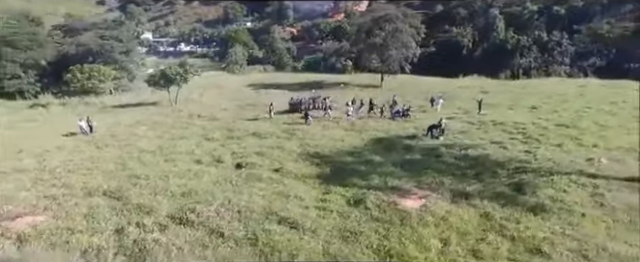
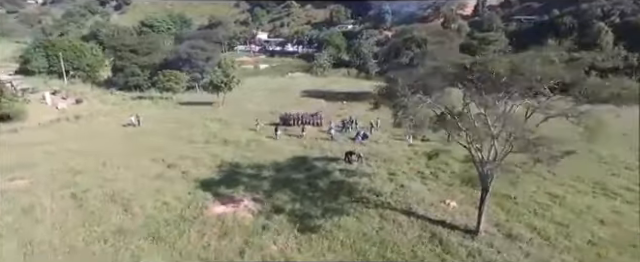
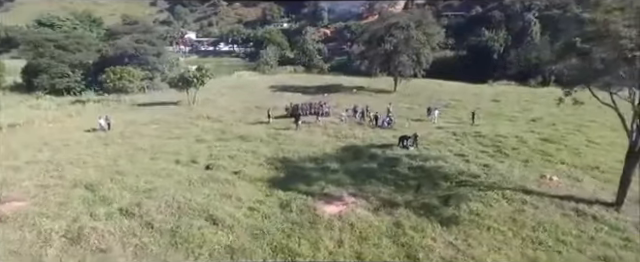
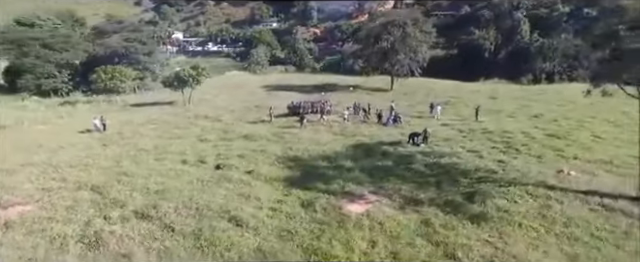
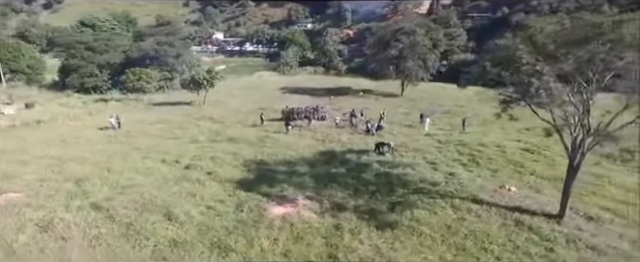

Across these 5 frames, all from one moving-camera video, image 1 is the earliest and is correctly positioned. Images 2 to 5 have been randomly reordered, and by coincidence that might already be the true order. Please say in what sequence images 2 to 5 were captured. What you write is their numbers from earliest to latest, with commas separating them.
4, 3, 5, 2
